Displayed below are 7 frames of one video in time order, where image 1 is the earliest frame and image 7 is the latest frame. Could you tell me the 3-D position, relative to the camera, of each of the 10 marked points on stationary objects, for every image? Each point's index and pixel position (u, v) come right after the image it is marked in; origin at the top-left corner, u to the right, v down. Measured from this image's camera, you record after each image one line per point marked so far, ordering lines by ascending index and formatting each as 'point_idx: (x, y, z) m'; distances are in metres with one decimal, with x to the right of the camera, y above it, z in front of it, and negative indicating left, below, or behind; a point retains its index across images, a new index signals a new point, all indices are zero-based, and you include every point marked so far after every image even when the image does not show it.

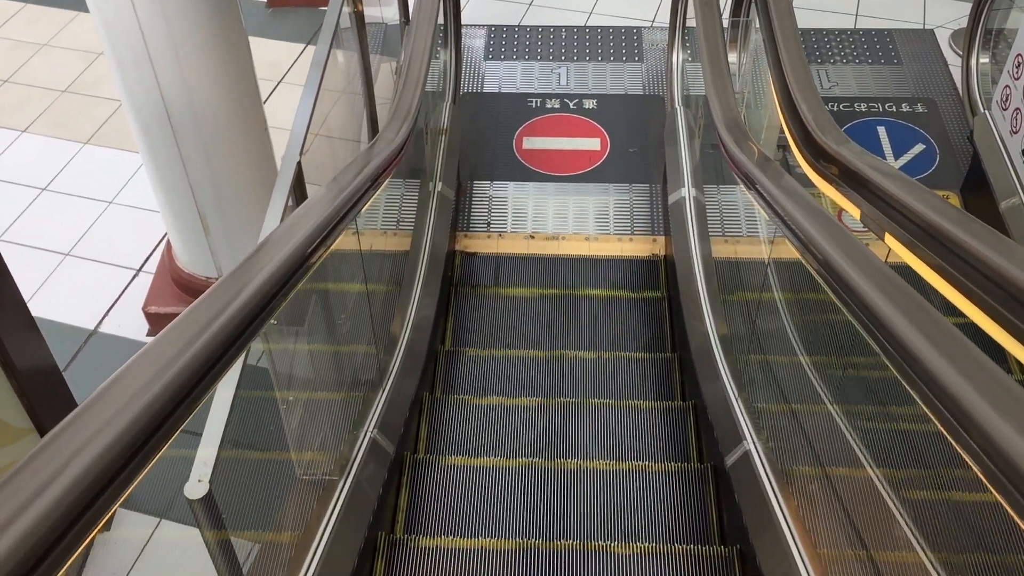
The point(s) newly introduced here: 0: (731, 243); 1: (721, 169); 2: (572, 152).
0: (+1.1, +0.3, +3.9) m
1: (+1.1, +0.6, +4.1) m
2: (+0.4, +0.9, +5.3) m
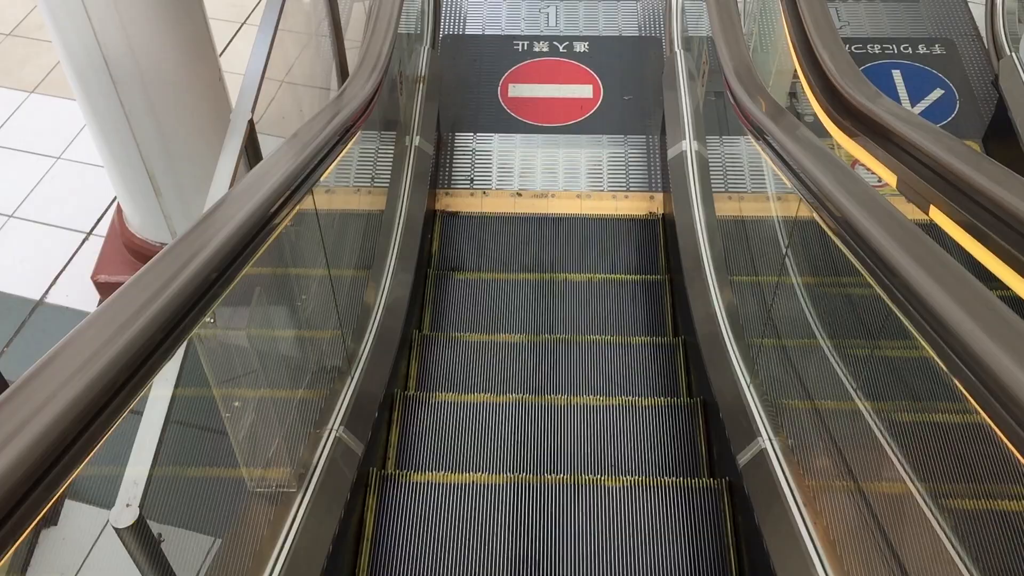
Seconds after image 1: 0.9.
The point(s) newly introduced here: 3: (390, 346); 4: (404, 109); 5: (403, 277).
0: (+1.1, +0.4, +3.6) m
1: (+1.1, +0.8, +3.7) m
2: (+0.3, +1.2, +5.0) m
3: (-0.6, -0.3, +3.3) m
4: (-0.6, +0.9, +4.0) m
5: (-0.5, +0.1, +3.6) m
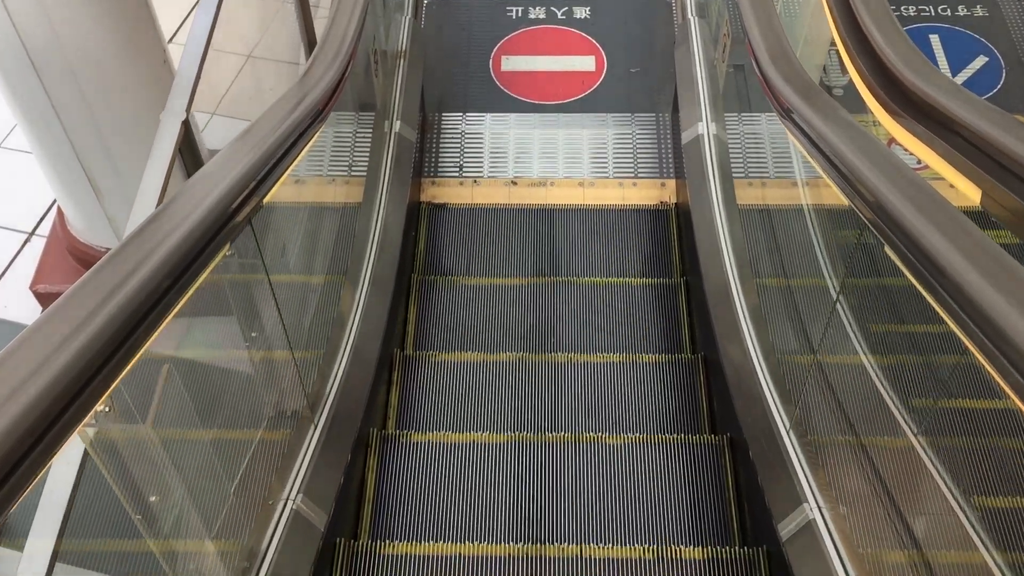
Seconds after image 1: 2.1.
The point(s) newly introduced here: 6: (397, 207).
0: (+1.0, +0.5, +3.2) m
1: (+1.0, +0.8, +3.3) m
2: (+0.3, +1.3, +4.5) m
3: (-0.6, -0.3, +3.0) m
4: (-0.6, +0.9, +3.6) m
5: (-0.6, +0.1, +3.2) m
6: (-0.5, +0.4, +3.5) m
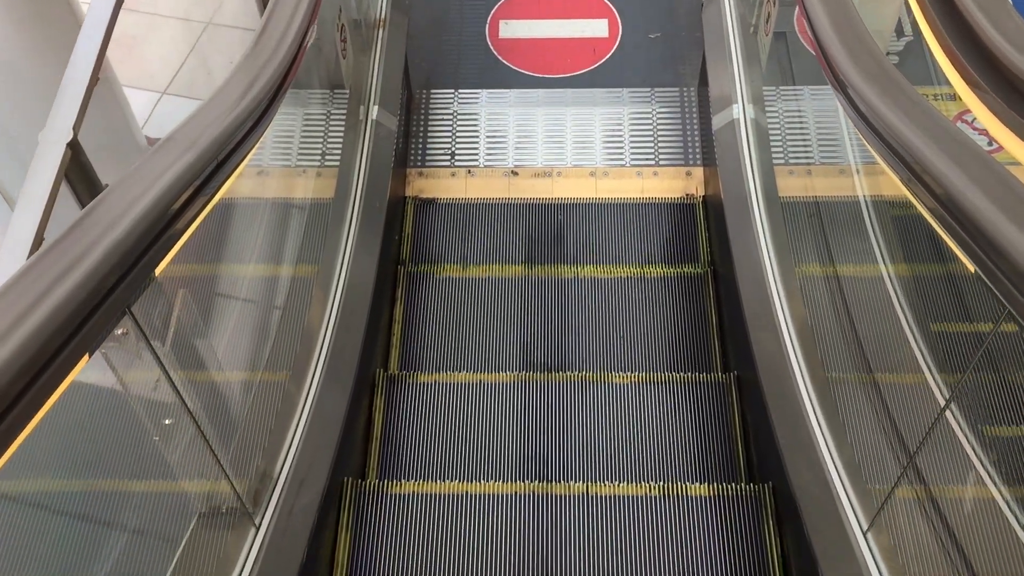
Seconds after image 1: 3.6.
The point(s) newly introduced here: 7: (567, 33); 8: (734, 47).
0: (+1.0, +0.4, +2.7) m
1: (+1.0, +0.8, +2.8) m
2: (+0.3, +1.3, +4.0) m
3: (-0.6, -0.3, +2.6) m
4: (-0.6, +0.9, +3.1) m
5: (-0.6, 0.0, +2.8) m
6: (-0.5, +0.3, +3.0) m
7: (+0.3, +1.4, +4.0) m
8: (+1.0, +1.1, +3.4) m
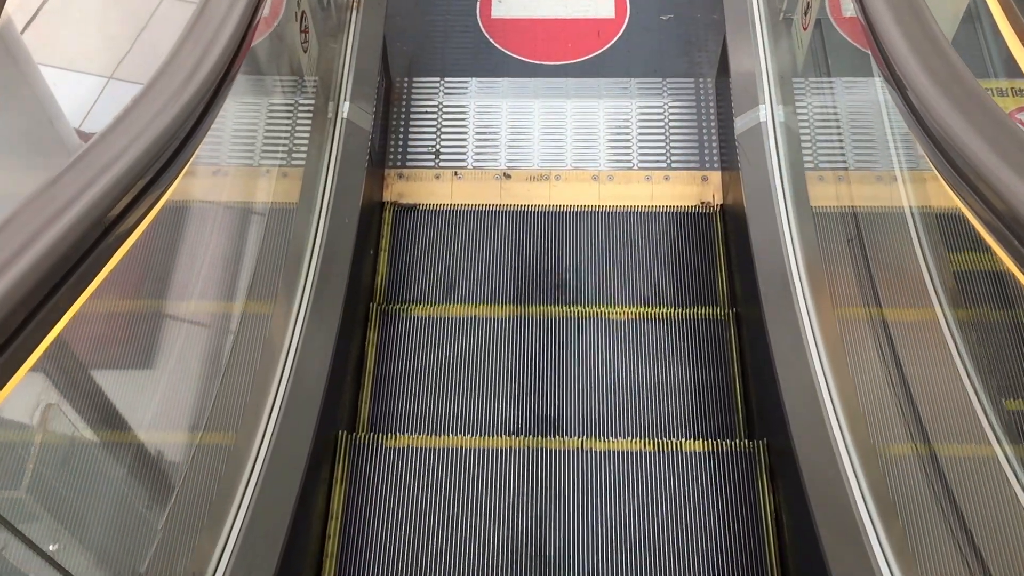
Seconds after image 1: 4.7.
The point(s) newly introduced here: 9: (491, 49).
0: (+1.0, +0.4, +2.4) m
1: (+1.0, +0.7, +2.5) m
2: (+0.3, +1.3, +3.6) m
3: (-0.6, -0.4, +2.3) m
4: (-0.7, +0.9, +2.8) m
5: (-0.6, 0.0, +2.5) m
6: (-0.6, +0.3, +2.7) m
7: (+0.3, +1.4, +3.7) m
8: (+1.0, +1.1, +3.0) m
9: (-0.1, +1.0, +3.2) m
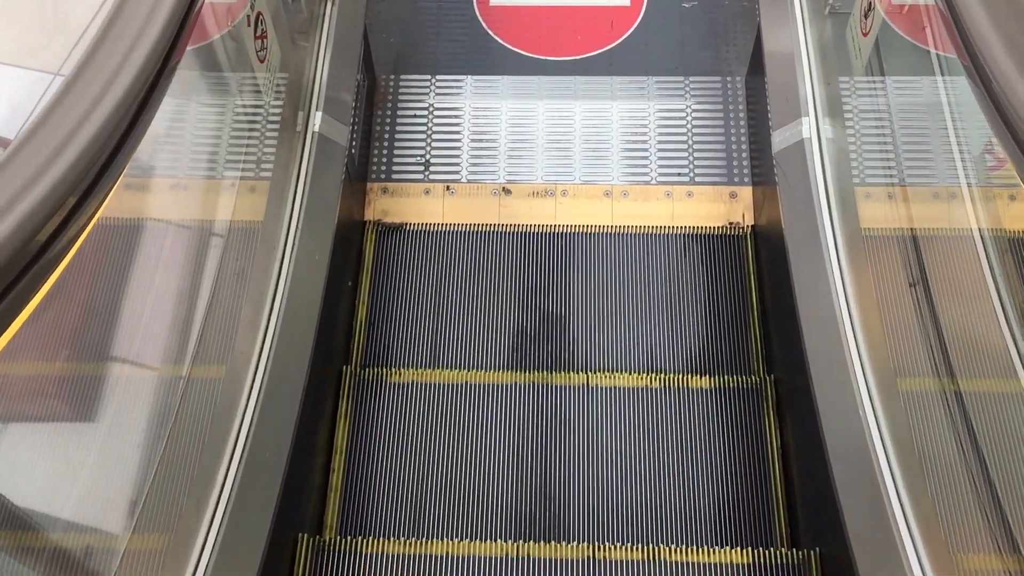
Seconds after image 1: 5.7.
0: (+1.0, +0.3, +2.1) m
1: (+1.0, +0.7, +2.1) m
2: (+0.3, +1.3, +3.3) m
3: (-0.6, -0.5, +2.0) m
4: (-0.7, +0.8, +2.4) m
5: (-0.6, -0.1, +2.2) m
6: (-0.6, +0.2, +2.4) m
7: (+0.3, +1.3, +3.3) m
8: (+1.0, +1.0, +2.7) m
9: (-0.1, +0.9, +2.9) m
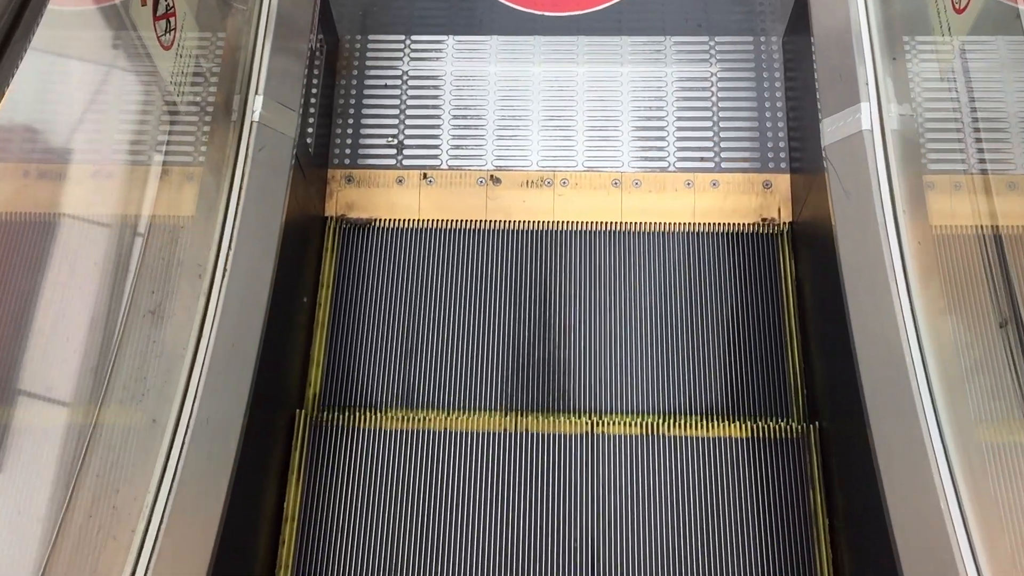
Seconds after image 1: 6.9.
0: (+1.0, +0.2, +1.7) m
1: (+1.0, +0.6, +1.8) m
2: (+0.3, +1.4, +2.8) m
3: (-0.6, -0.5, +1.7) m
4: (-0.7, +0.8, +2.0) m
5: (-0.6, -0.1, +1.8) m
6: (-0.6, +0.2, +2.0) m
7: (+0.3, +1.4, +2.9) m
8: (+0.9, +1.0, +2.3) m
9: (-0.1, +1.0, +2.4) m
